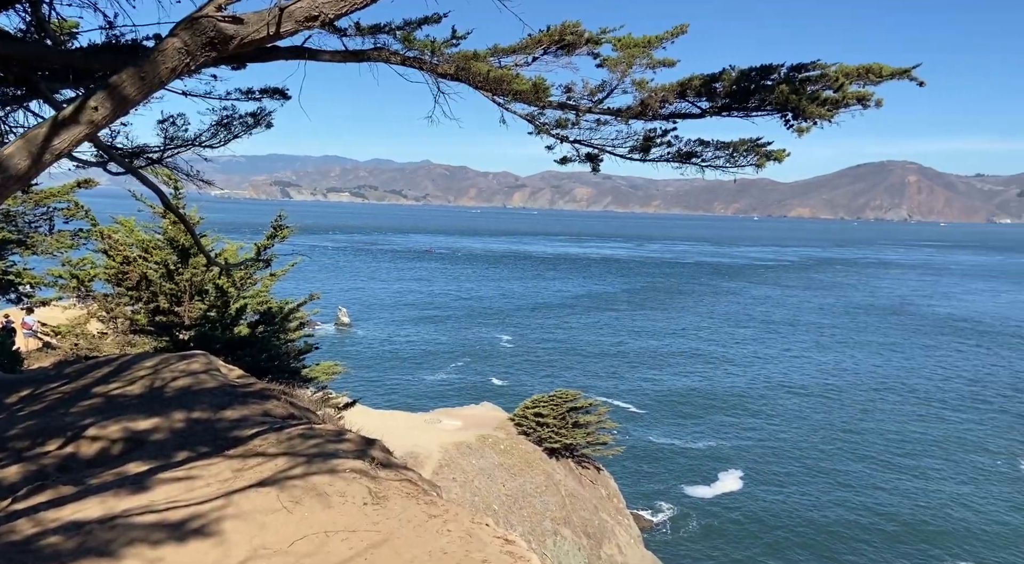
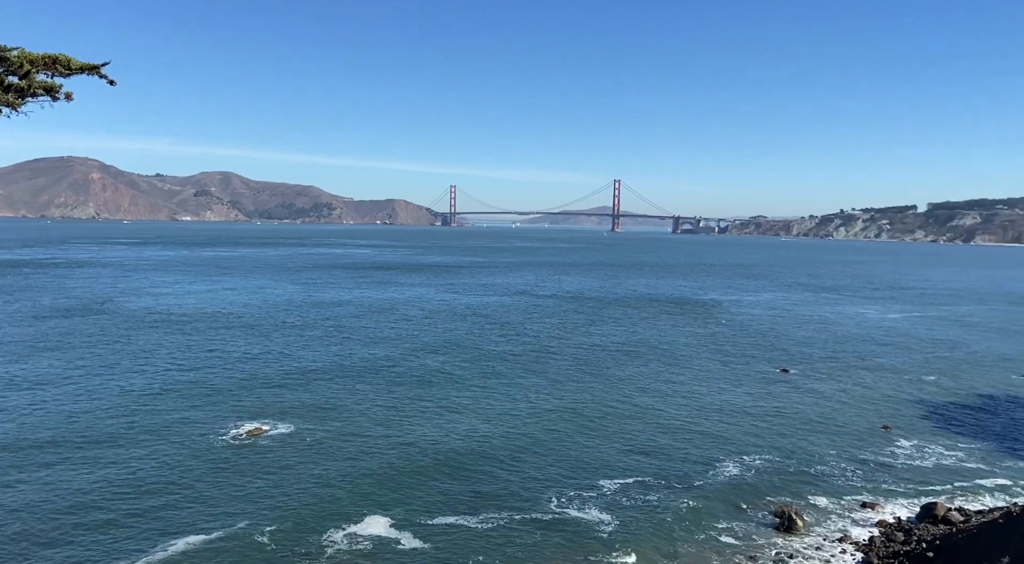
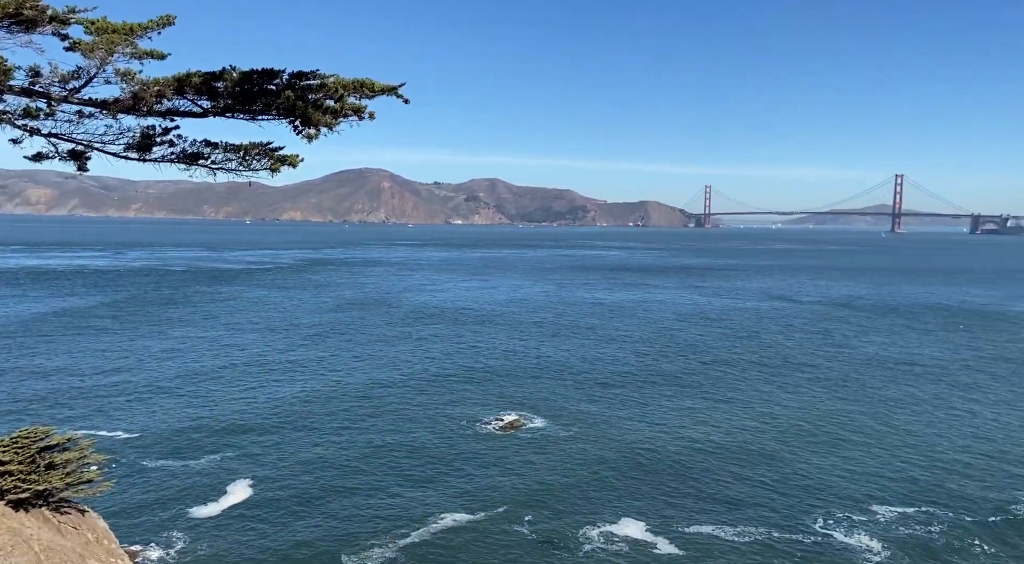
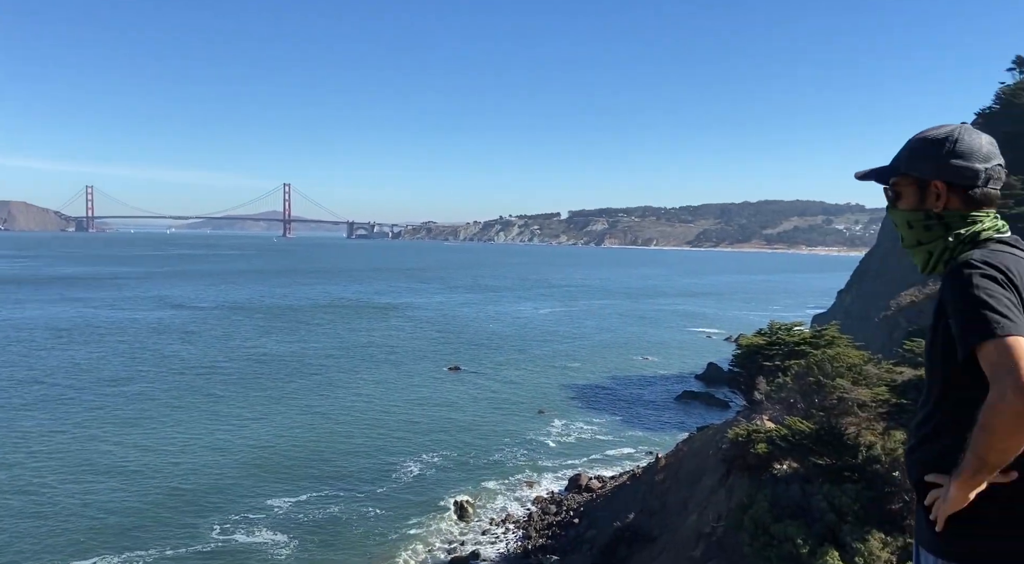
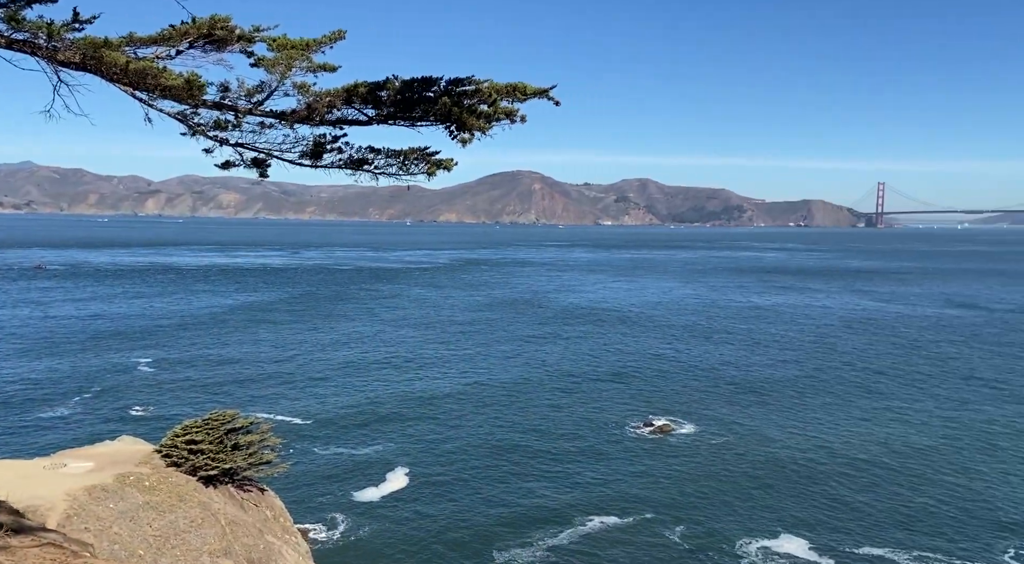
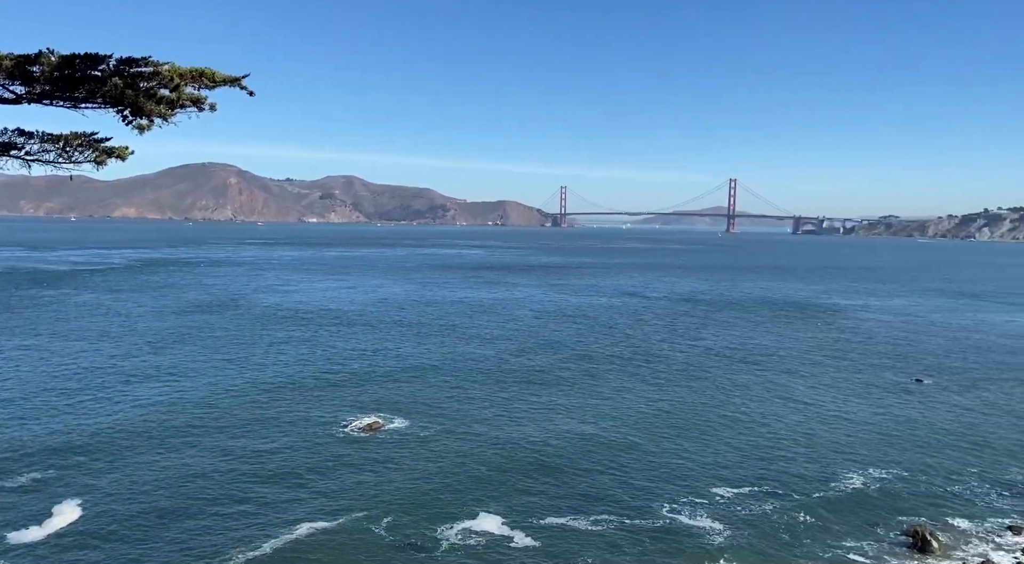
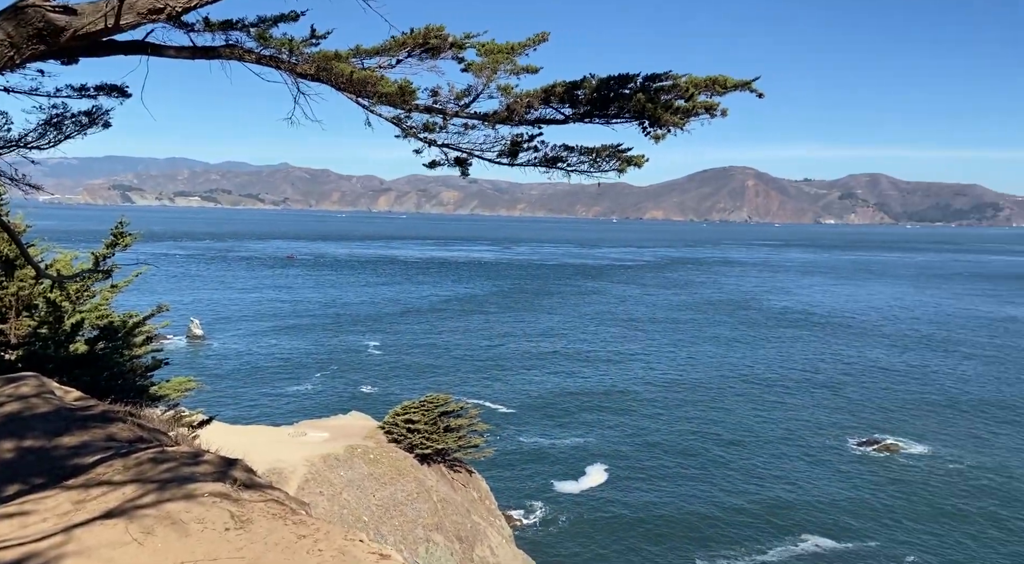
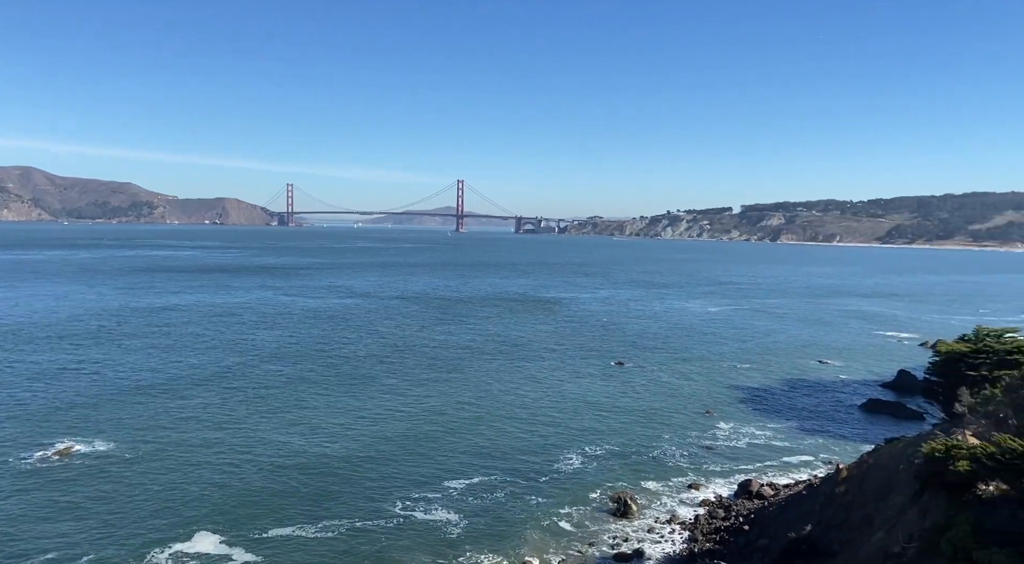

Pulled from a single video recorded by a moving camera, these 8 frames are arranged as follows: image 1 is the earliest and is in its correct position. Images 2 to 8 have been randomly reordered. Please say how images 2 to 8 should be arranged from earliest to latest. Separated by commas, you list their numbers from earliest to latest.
7, 5, 3, 6, 2, 8, 4
